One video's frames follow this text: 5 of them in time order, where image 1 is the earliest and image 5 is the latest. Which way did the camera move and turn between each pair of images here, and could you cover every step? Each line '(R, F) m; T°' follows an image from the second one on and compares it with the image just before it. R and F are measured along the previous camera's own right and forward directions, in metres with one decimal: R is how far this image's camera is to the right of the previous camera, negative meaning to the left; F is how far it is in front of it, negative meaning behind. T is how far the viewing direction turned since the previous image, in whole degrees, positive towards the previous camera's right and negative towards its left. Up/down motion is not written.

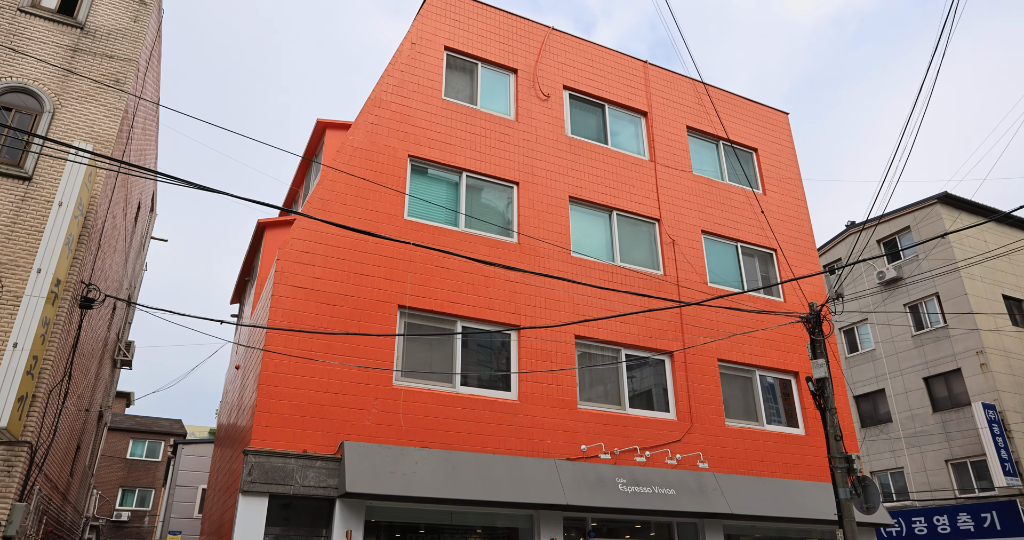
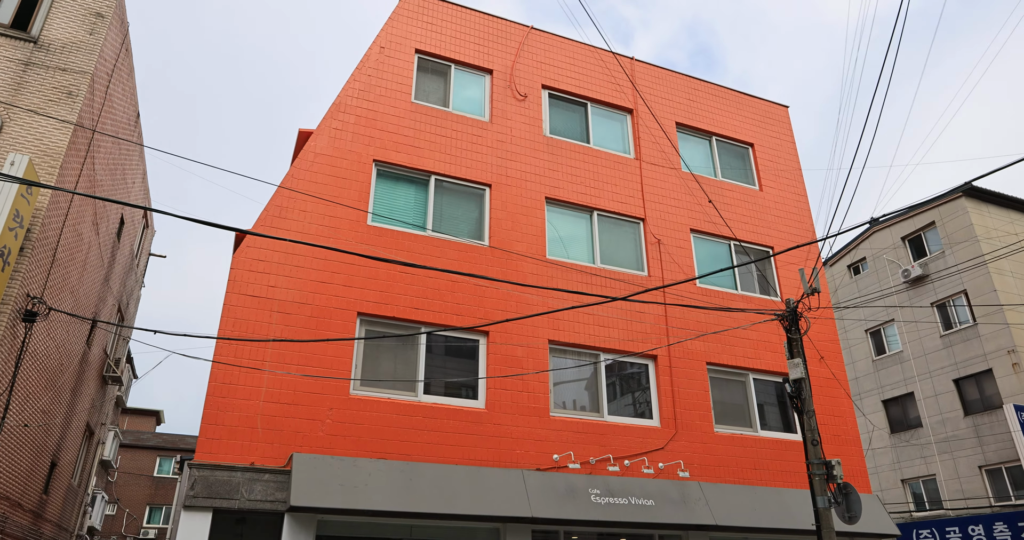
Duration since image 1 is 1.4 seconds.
(+1.2, +0.5) m; -3°
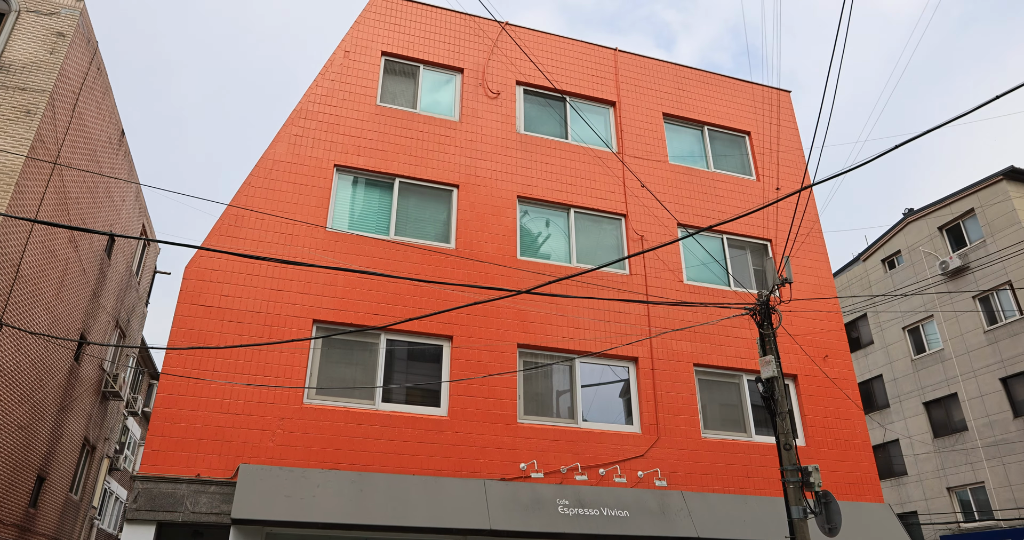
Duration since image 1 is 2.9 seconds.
(+1.4, +0.5) m; -4°
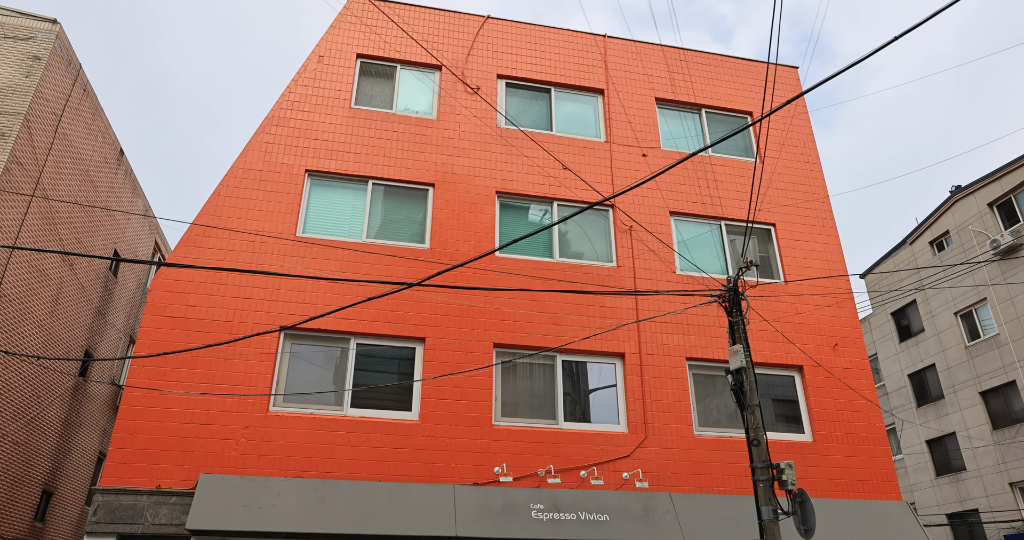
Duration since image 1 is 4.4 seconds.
(+1.4, +0.4) m; -5°
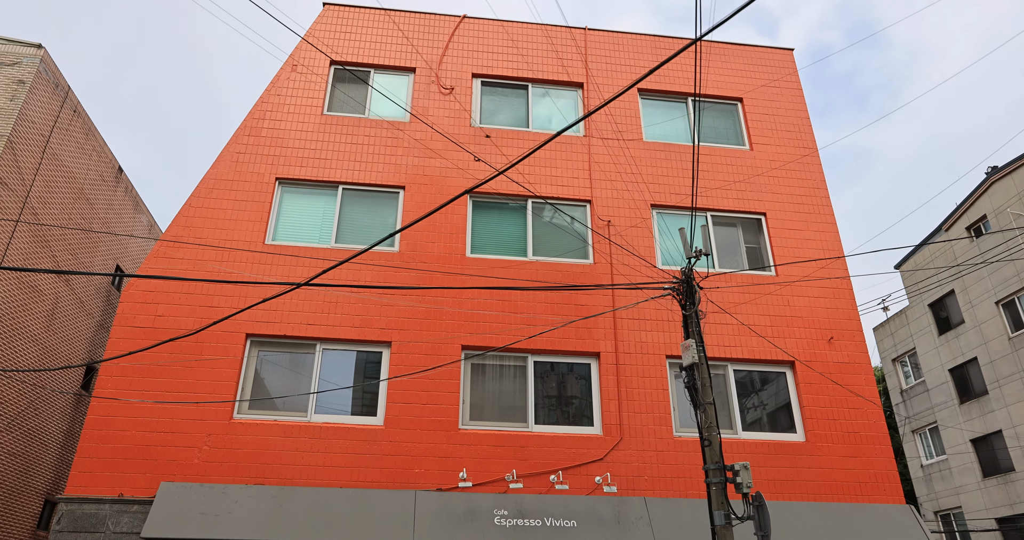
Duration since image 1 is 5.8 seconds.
(+1.3, +0.3) m; -4°
